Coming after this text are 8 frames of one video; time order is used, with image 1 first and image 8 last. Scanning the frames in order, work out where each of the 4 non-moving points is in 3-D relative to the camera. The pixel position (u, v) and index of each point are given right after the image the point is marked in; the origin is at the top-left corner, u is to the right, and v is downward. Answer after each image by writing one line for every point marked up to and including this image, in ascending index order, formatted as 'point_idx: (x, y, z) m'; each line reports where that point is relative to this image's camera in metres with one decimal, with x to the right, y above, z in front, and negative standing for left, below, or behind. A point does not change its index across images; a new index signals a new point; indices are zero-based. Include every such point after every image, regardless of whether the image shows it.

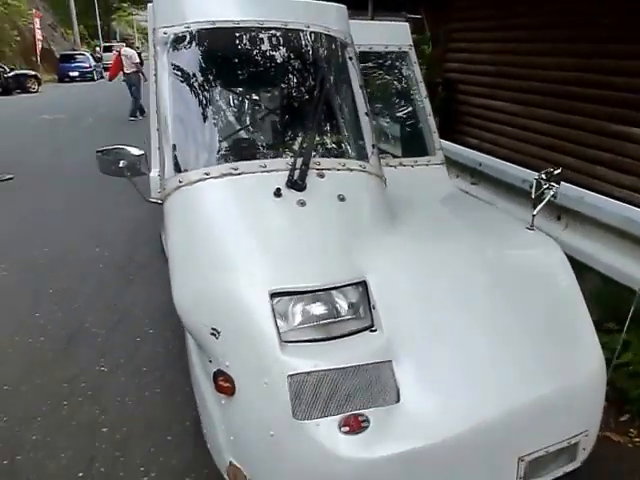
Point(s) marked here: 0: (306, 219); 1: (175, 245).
0: (-0.1, +0.1, +2.6) m
1: (-0.7, 0.0, +2.7) m
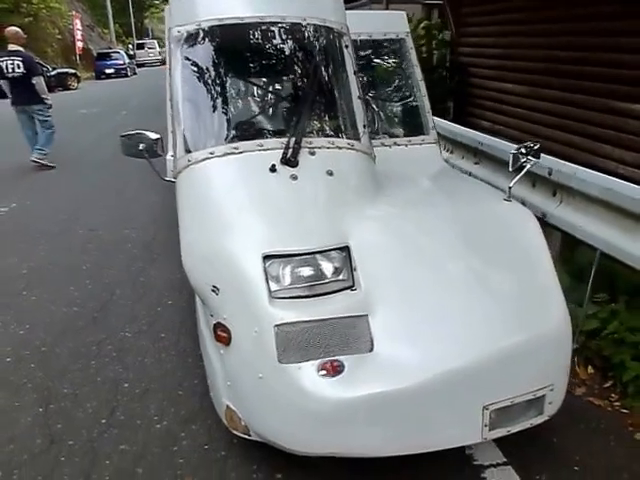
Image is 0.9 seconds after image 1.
0: (-0.1, +0.3, +2.9) m
1: (-0.7, +0.1, +3.0) m
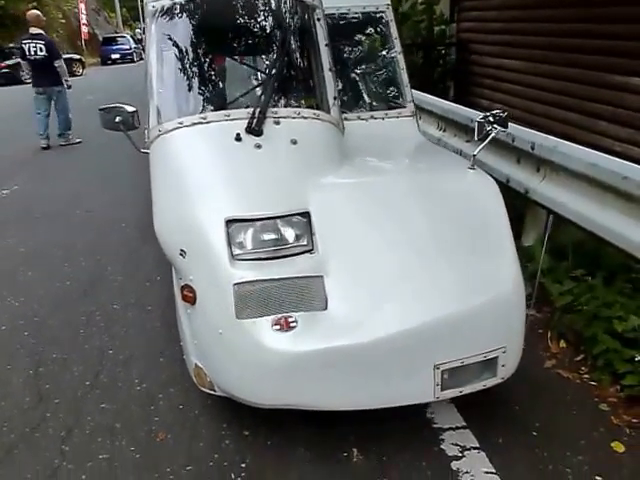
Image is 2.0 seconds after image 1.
0: (-0.3, +0.4, +3.0) m
1: (-0.9, +0.3, +3.2) m
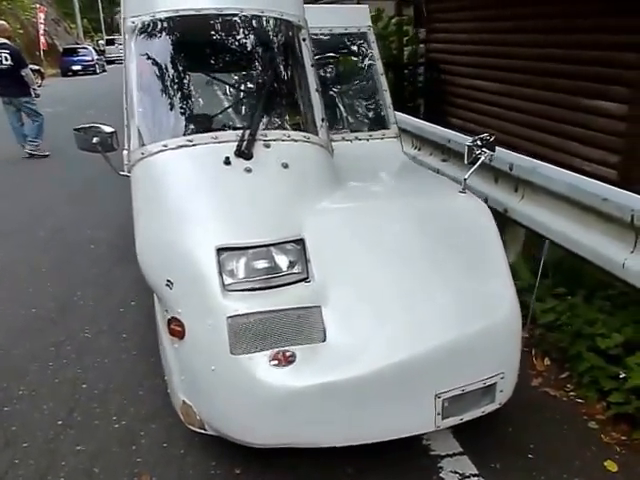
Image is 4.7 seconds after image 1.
0: (-0.4, +0.3, +2.9) m
1: (-1.0, +0.1, +3.0) m
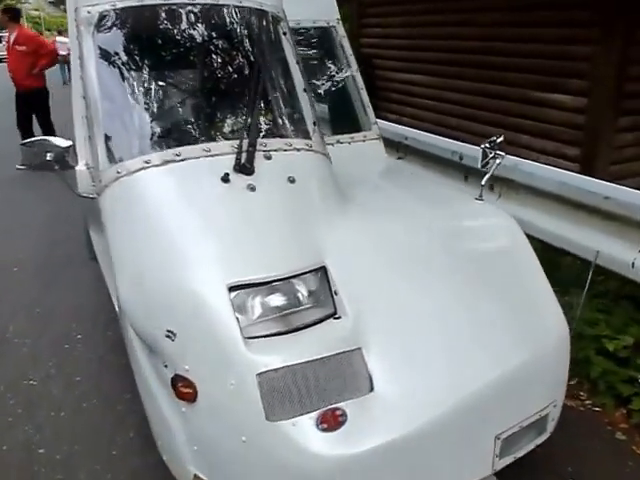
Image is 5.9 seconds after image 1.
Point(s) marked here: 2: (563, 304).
0: (-0.3, +0.2, +2.4) m
1: (-0.9, 0.0, +2.4) m
2: (+1.8, -0.5, +3.9) m
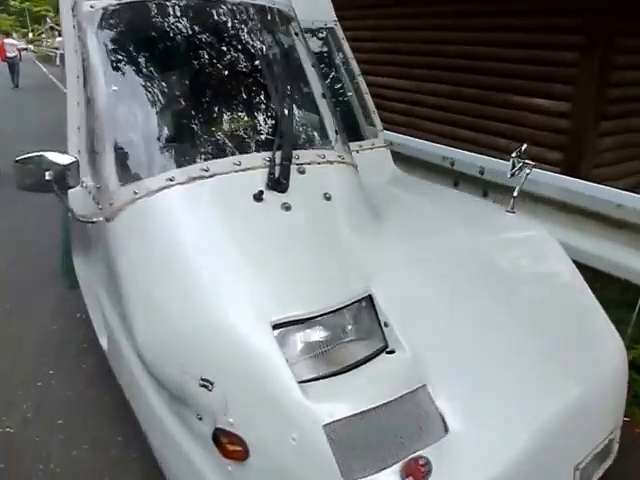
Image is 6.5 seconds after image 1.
0: (-0.1, +0.1, +2.2) m
1: (-0.7, -0.2, +2.1) m
2: (+1.8, -0.5, +3.8) m
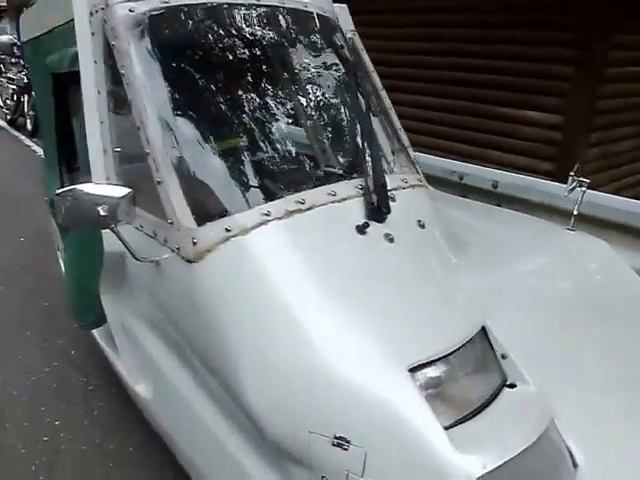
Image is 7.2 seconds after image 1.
0: (+0.3, -0.1, +2.0) m
1: (-0.3, -0.3, +1.9) m
2: (+2.0, -0.6, +3.9) m
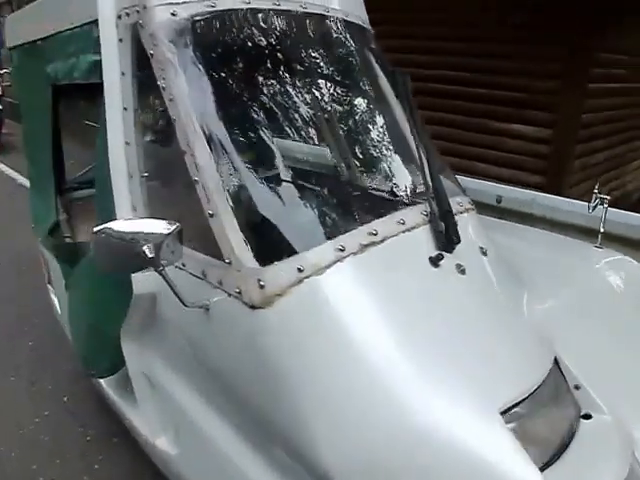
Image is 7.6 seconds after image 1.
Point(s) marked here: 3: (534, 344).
0: (+0.5, -0.2, +1.9) m
1: (-0.1, -0.4, +1.7) m
2: (+2.0, -0.7, +3.9) m
3: (+0.7, -0.3, +1.9) m
